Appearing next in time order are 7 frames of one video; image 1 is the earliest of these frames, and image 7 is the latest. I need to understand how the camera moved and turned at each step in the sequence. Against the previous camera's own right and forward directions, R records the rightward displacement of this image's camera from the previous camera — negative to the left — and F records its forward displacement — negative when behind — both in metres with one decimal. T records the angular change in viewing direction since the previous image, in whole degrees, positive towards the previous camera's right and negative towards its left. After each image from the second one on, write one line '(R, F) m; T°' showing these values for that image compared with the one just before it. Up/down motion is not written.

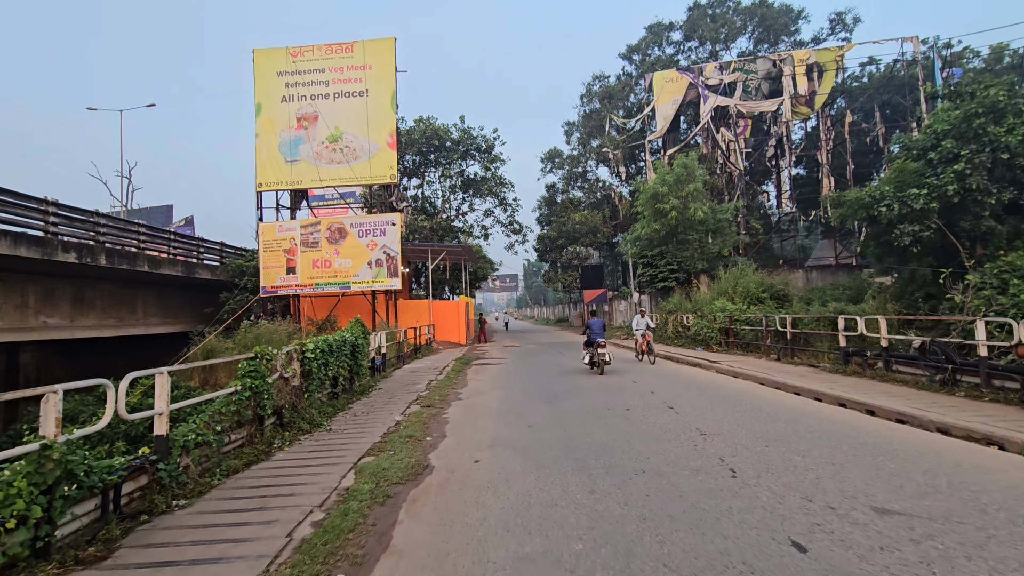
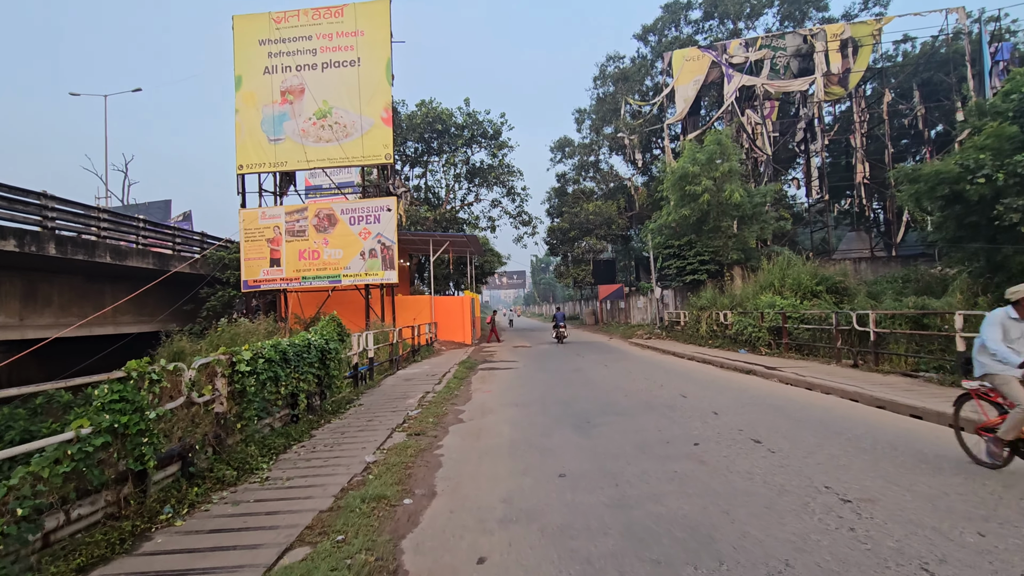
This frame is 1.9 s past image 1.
(-0.1, +2.2) m; -1°
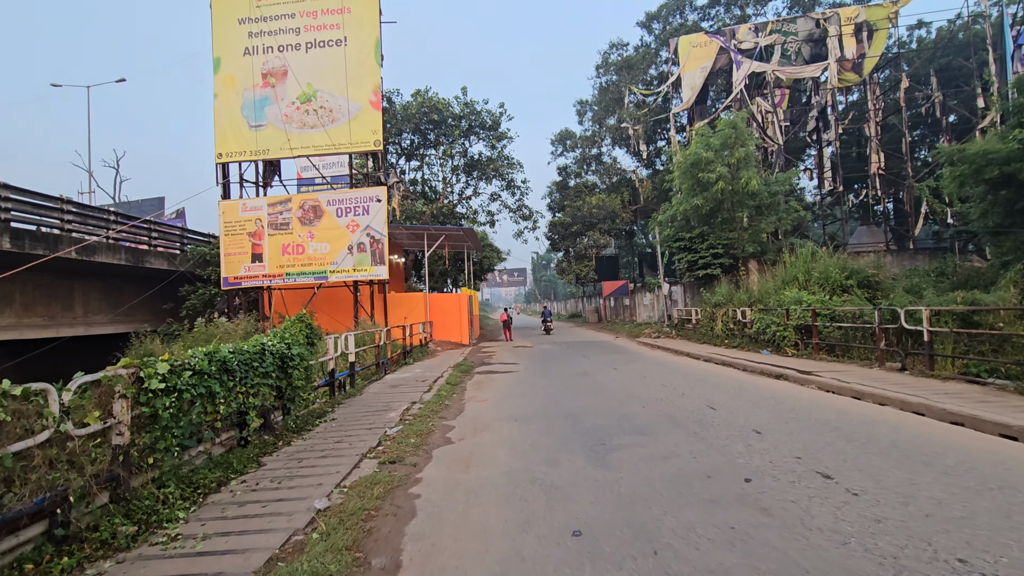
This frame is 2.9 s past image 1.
(0.0, +1.2) m; 0°
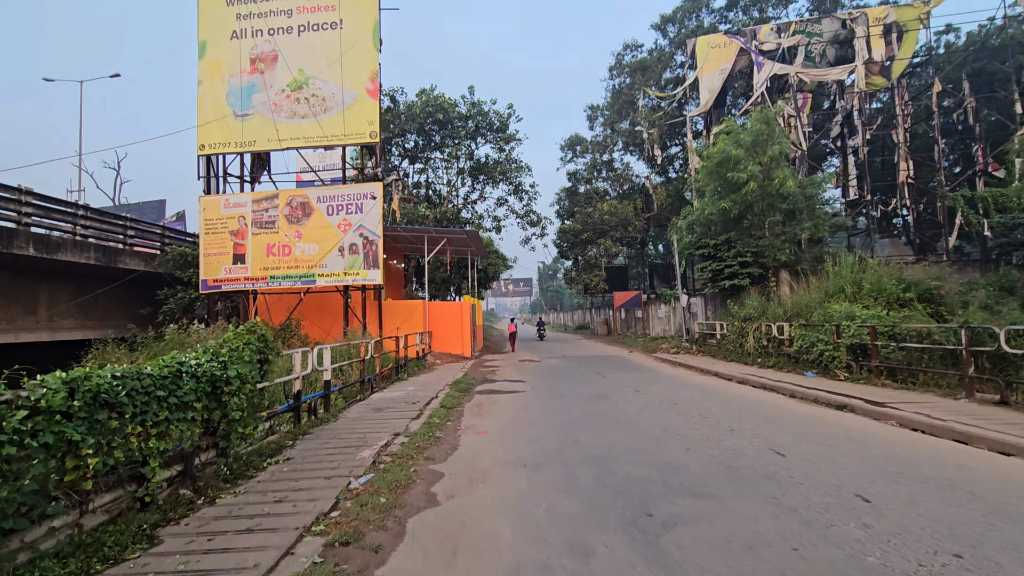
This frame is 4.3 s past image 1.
(0.0, +1.5) m; -1°
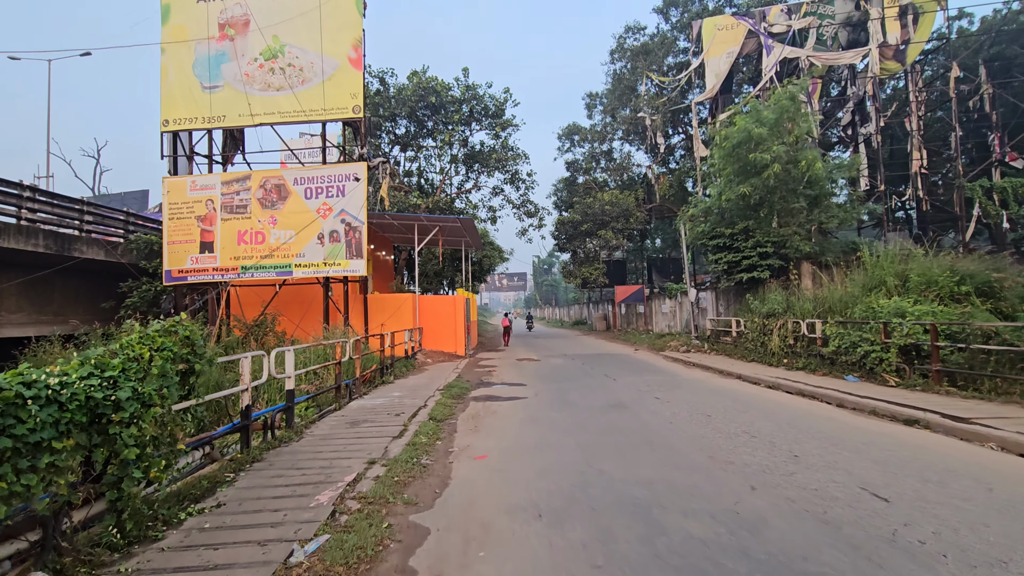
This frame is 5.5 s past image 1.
(-0.1, +1.4) m; +1°
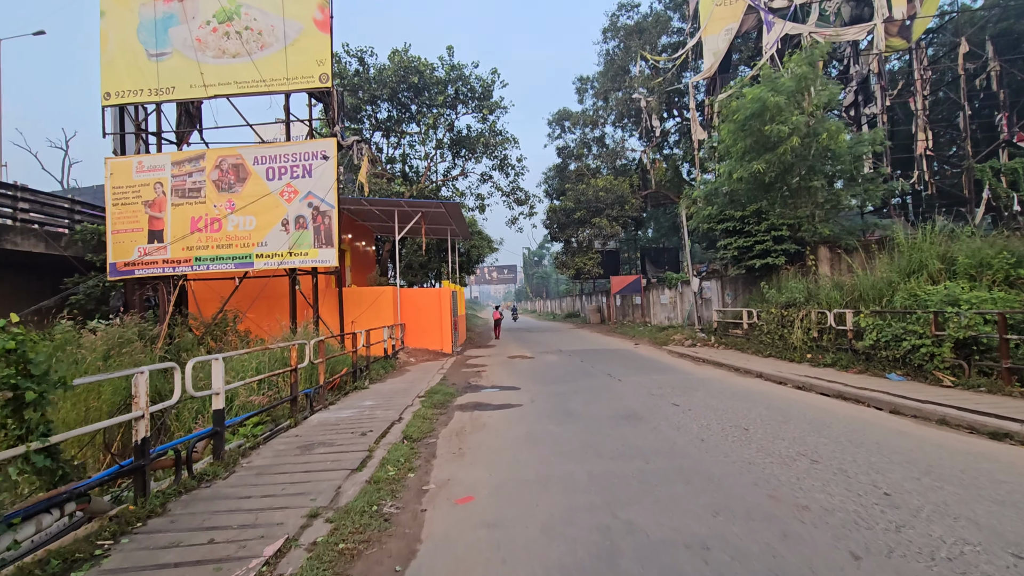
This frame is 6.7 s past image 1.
(0.0, +1.4) m; +1°
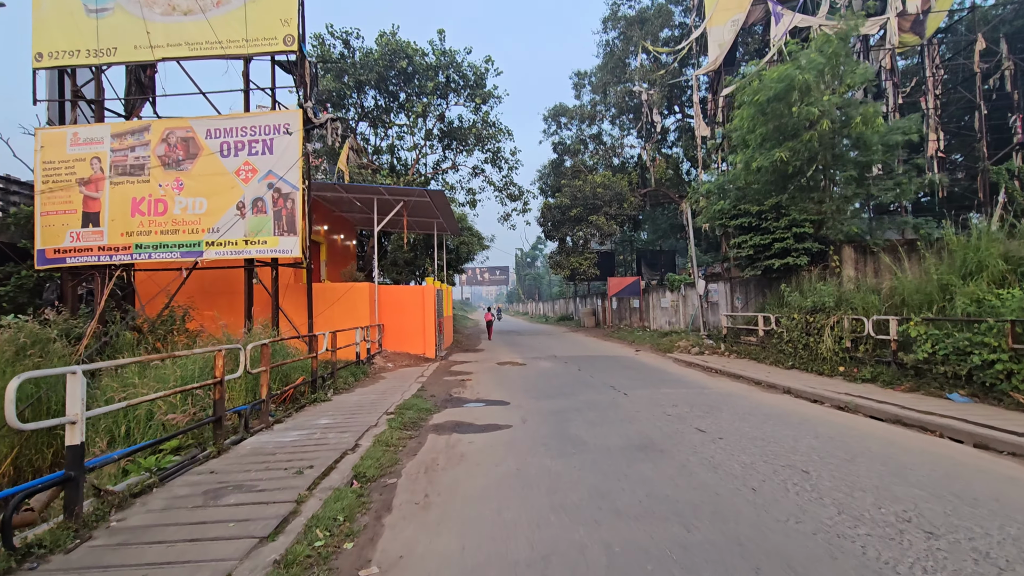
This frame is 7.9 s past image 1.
(0.0, +1.4) m; +1°
